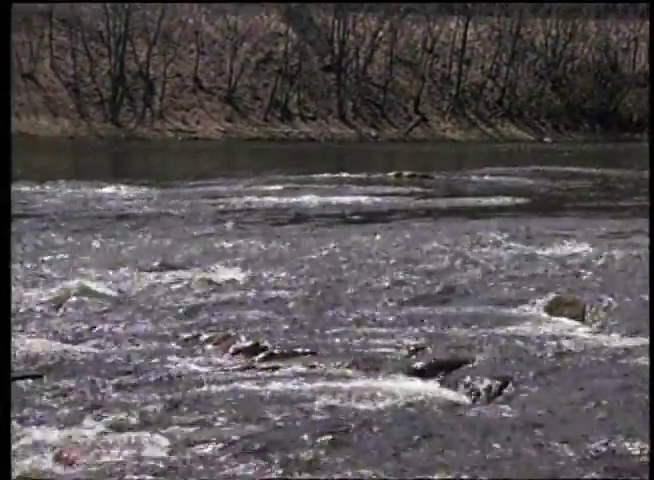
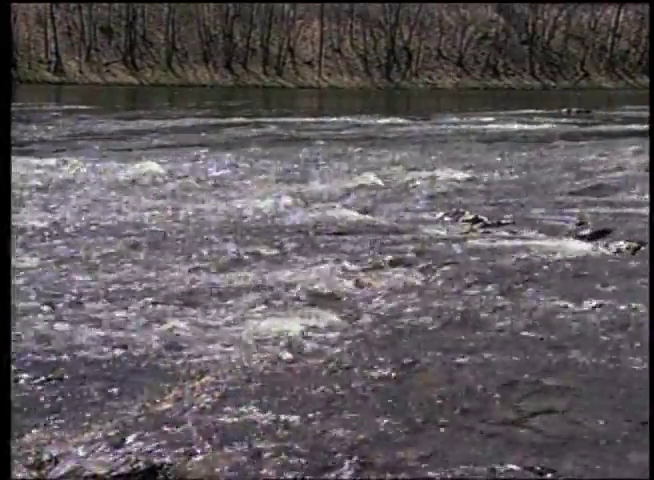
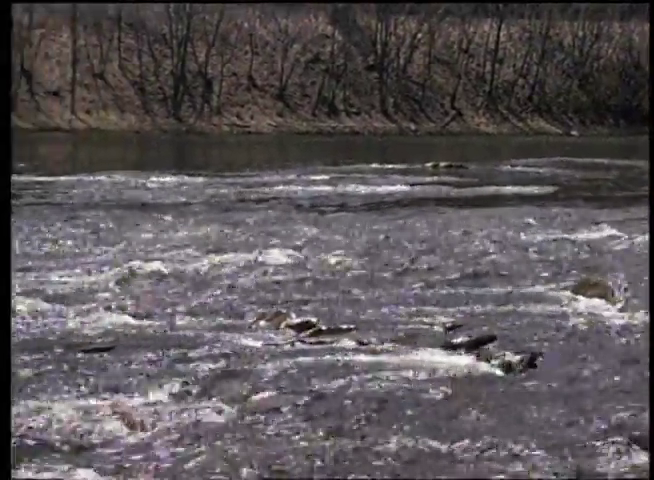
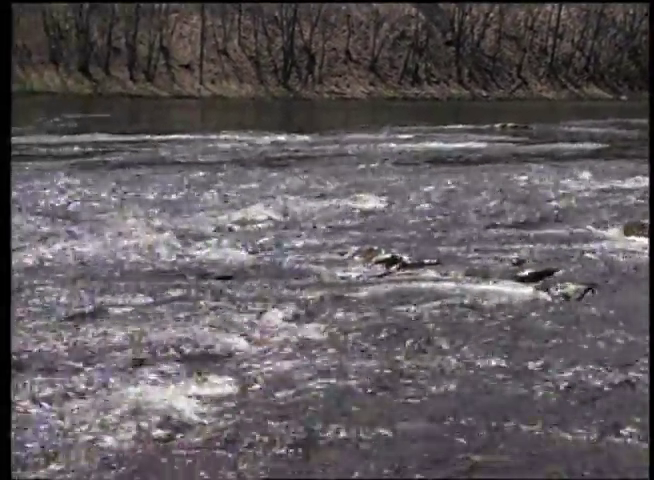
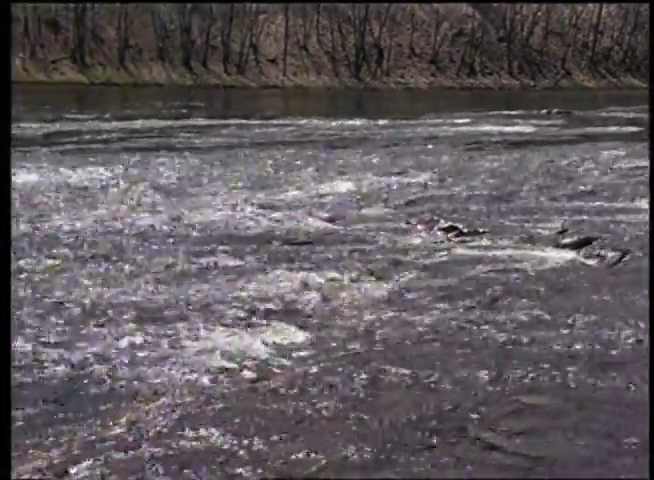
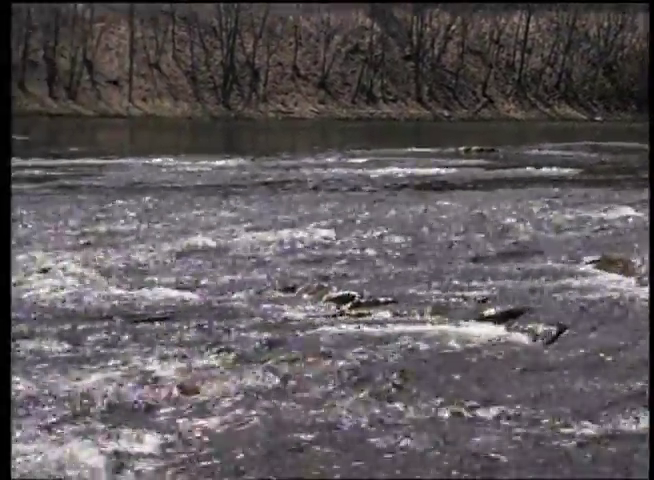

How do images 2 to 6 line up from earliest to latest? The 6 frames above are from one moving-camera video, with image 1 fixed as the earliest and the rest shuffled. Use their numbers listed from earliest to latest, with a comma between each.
3, 6, 4, 5, 2
